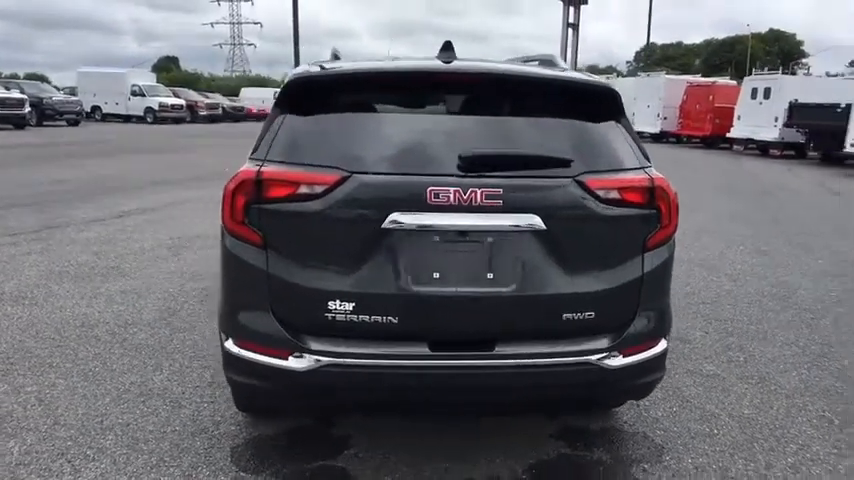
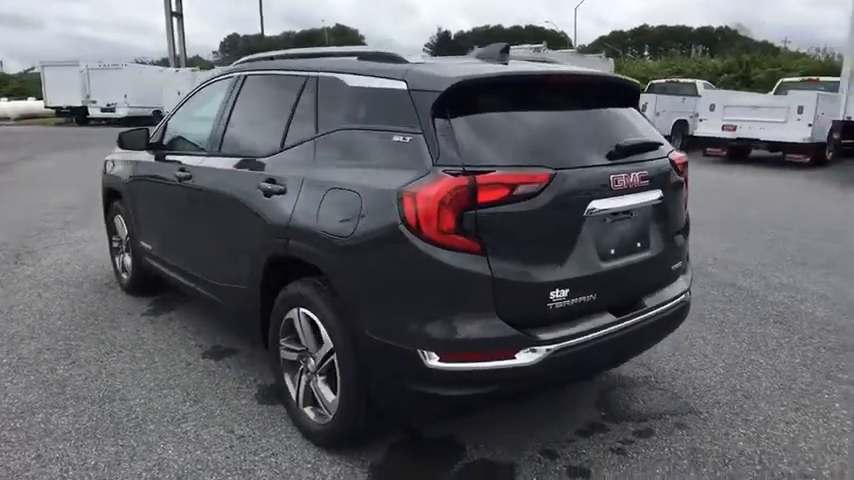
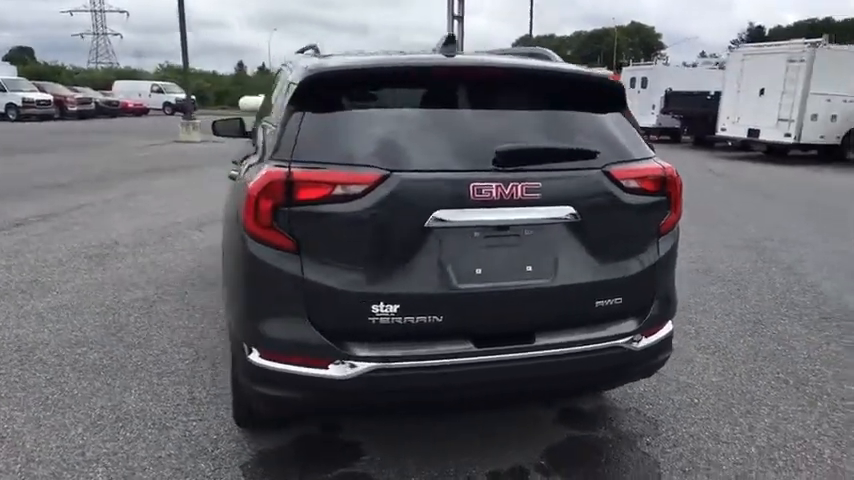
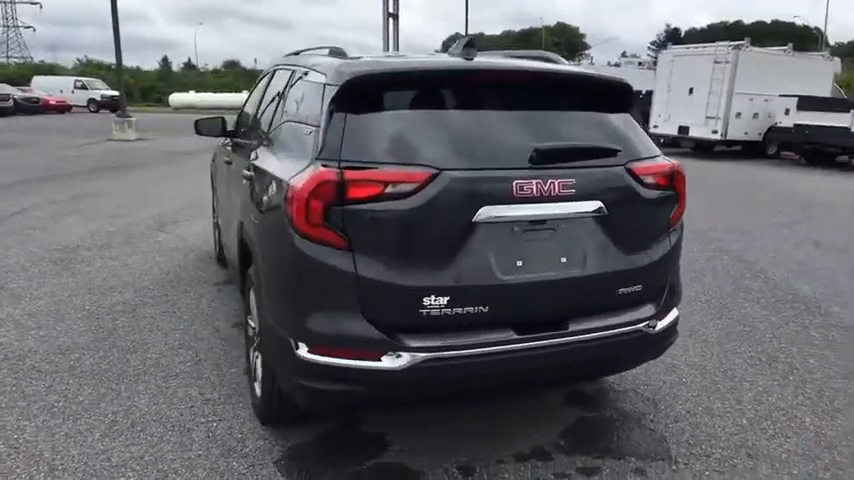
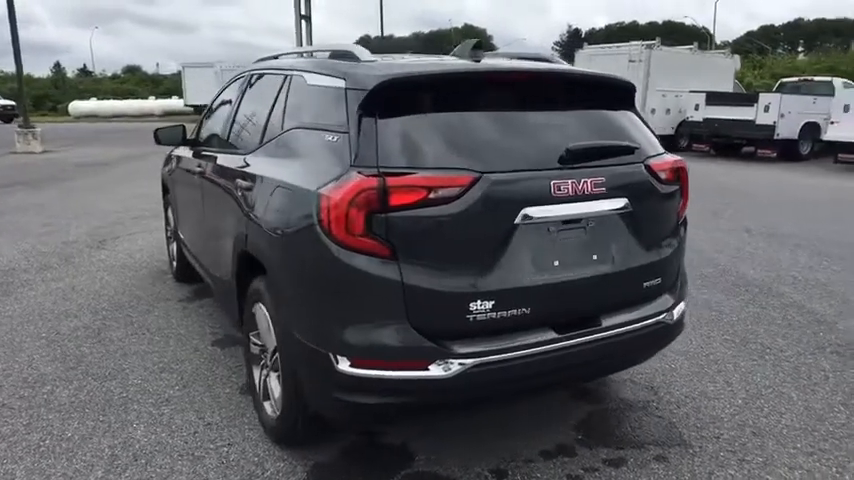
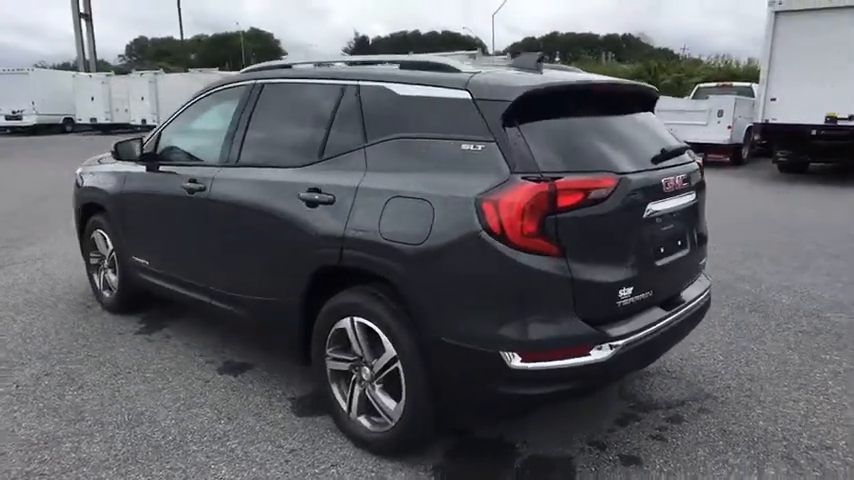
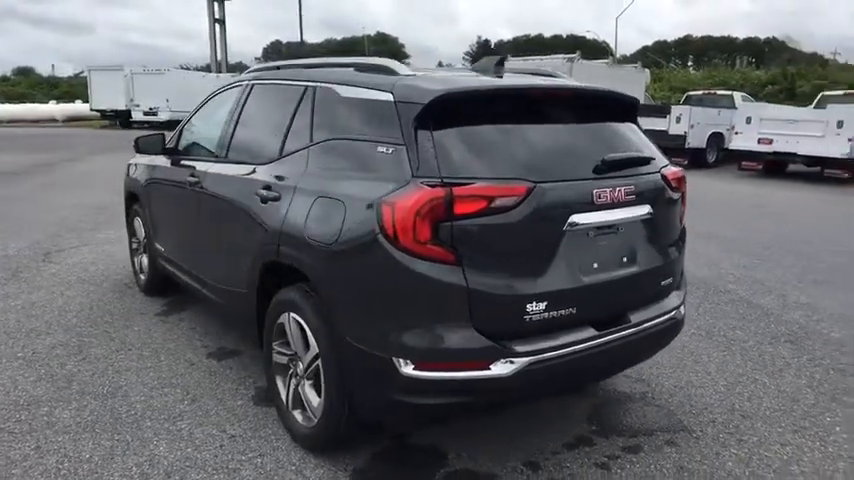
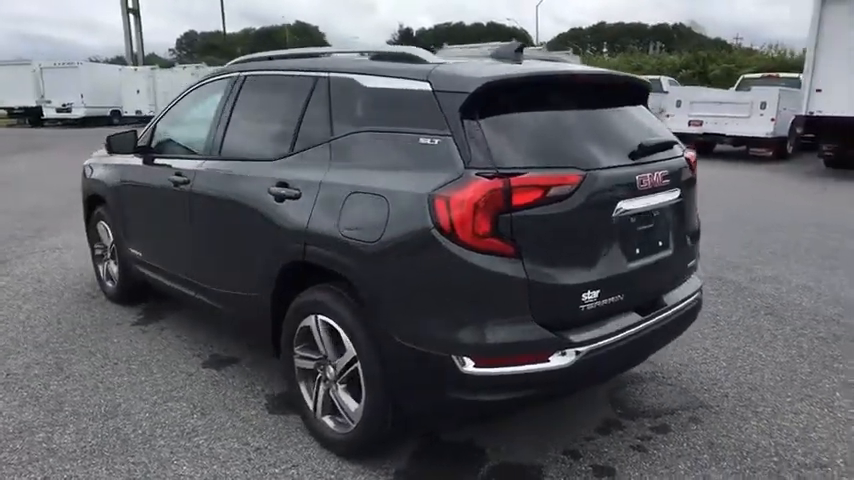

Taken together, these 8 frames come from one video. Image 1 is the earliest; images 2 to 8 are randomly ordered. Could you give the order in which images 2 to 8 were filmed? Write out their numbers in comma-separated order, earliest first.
3, 4, 5, 7, 2, 8, 6
